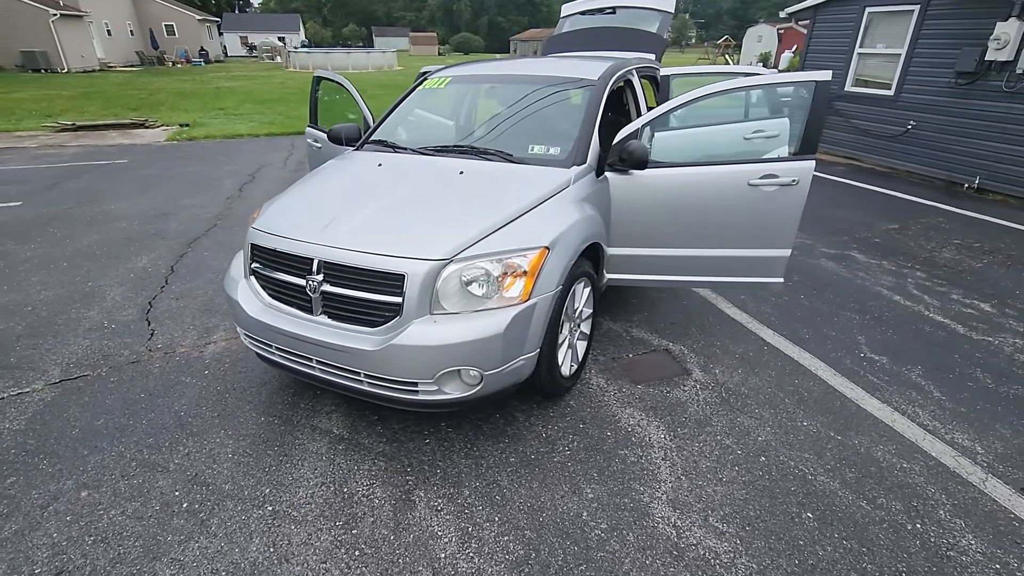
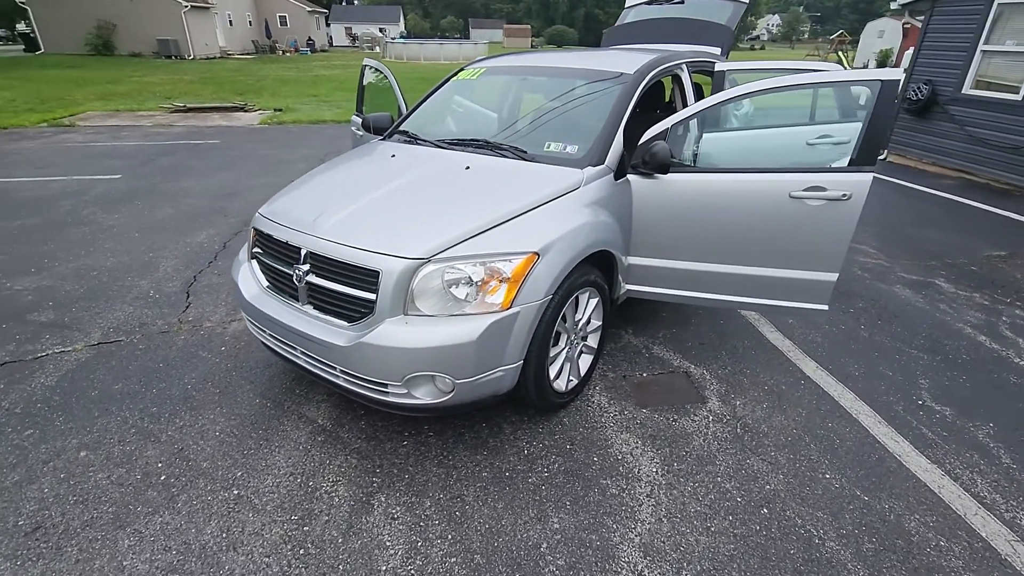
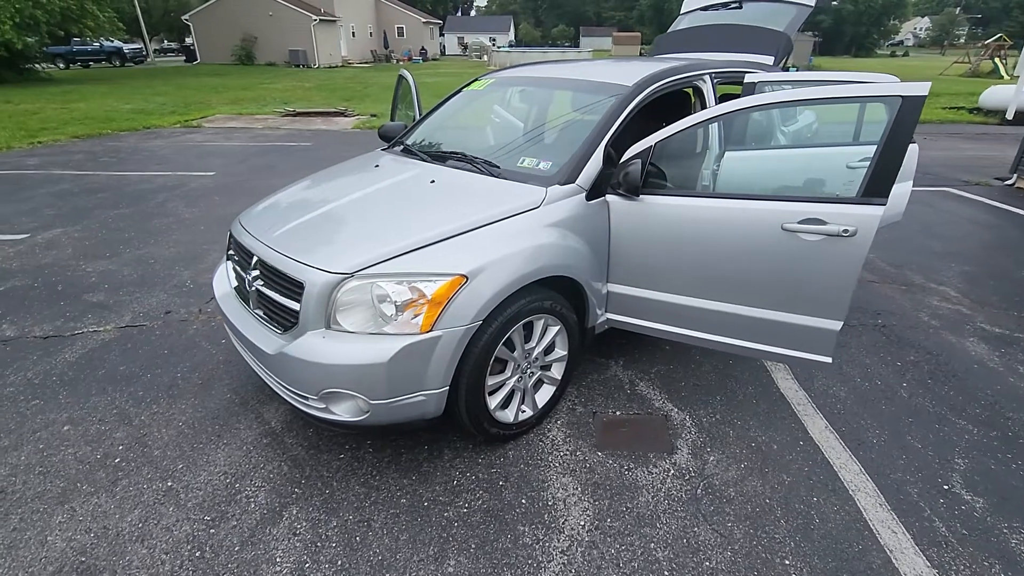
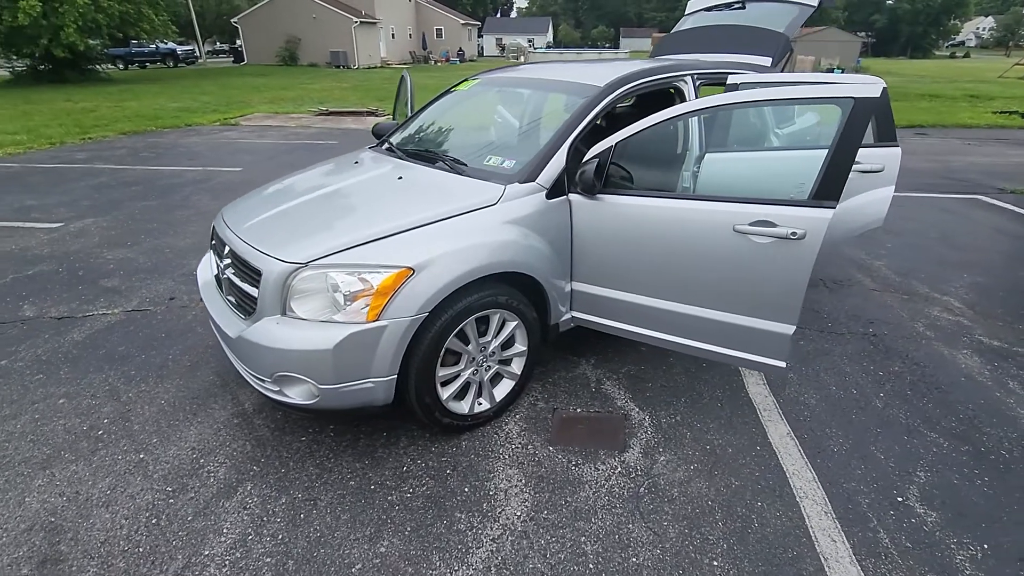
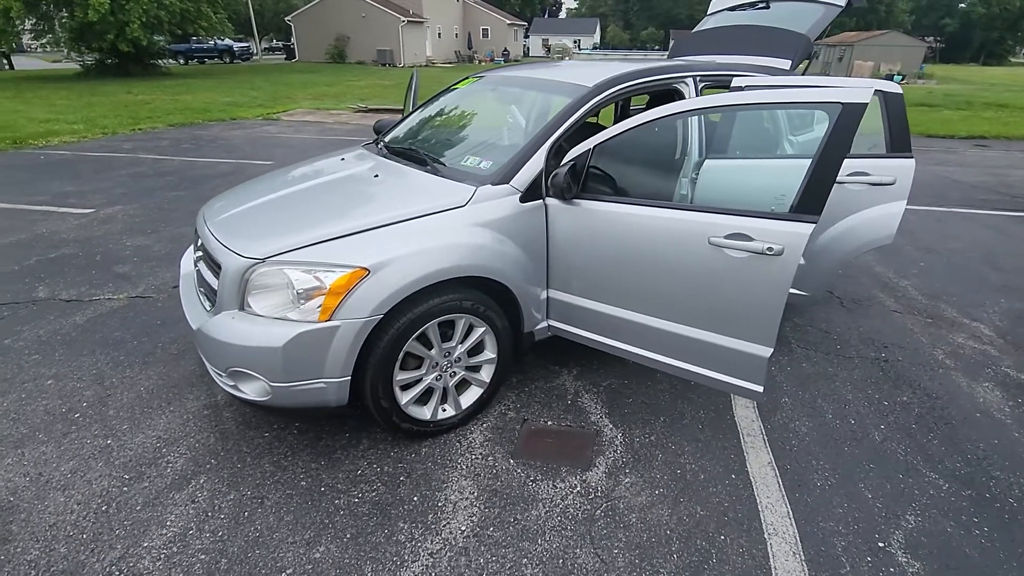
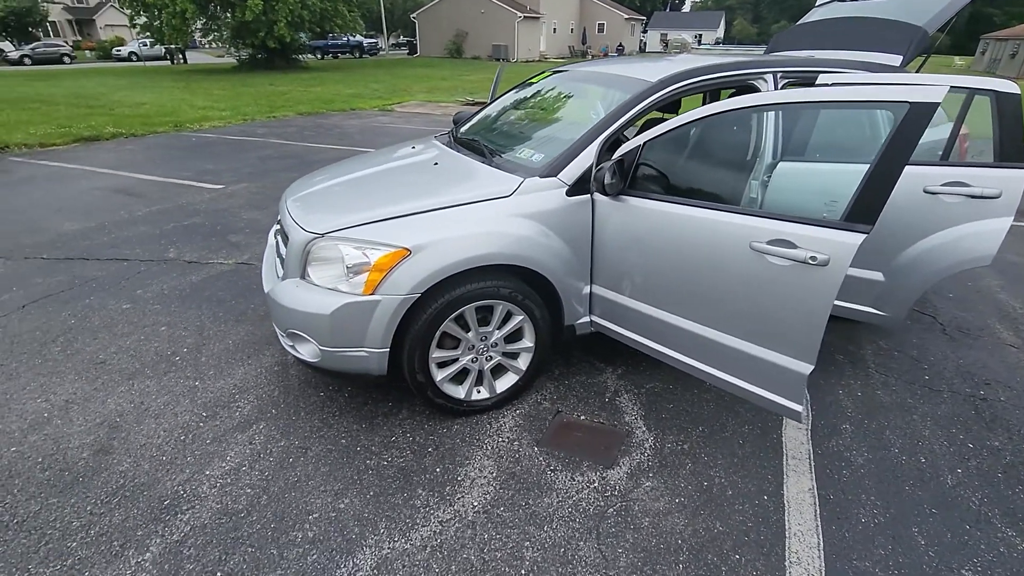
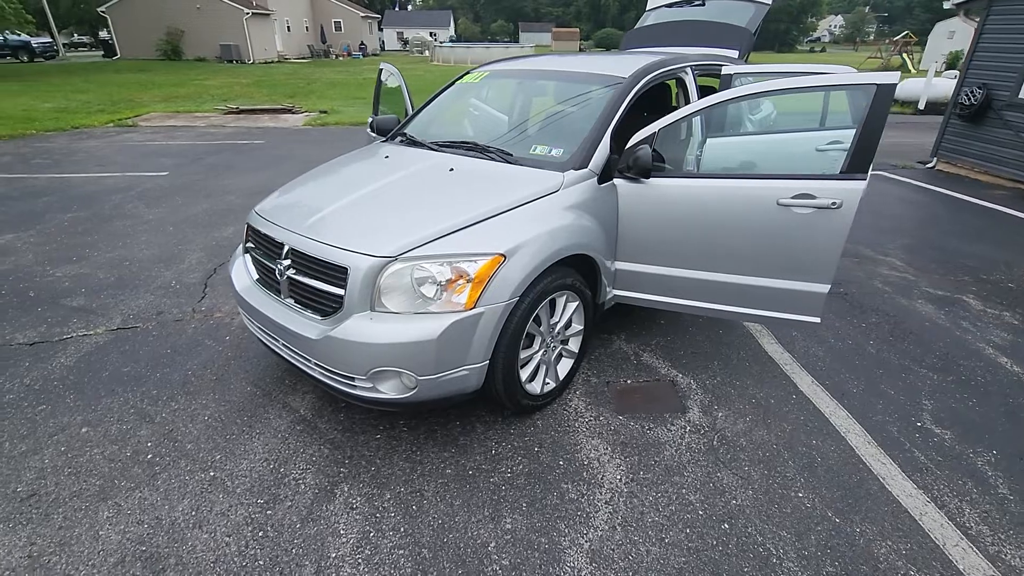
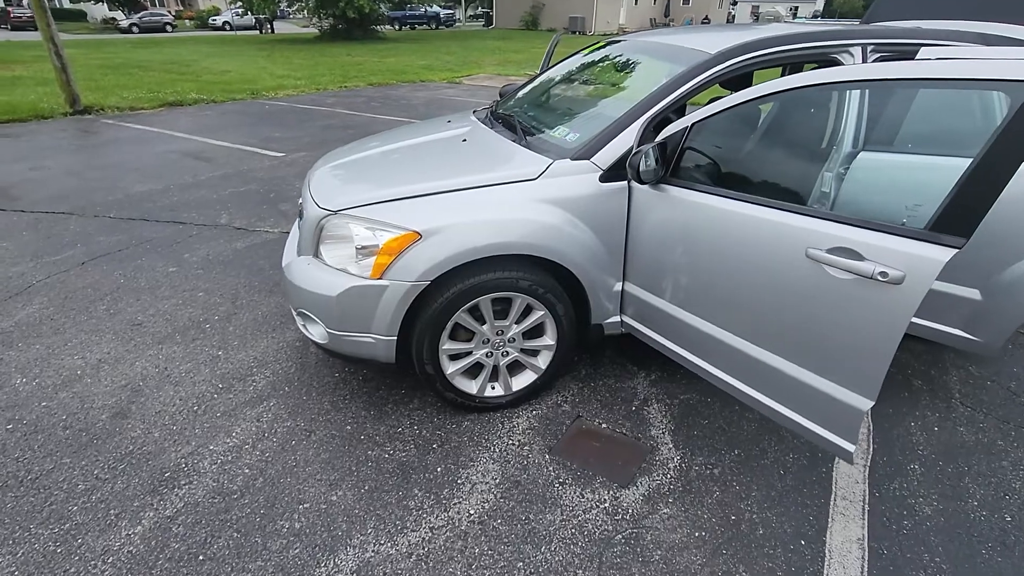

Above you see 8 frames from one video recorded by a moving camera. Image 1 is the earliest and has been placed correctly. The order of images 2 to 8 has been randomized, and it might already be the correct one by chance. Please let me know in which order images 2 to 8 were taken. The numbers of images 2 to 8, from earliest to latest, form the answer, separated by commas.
2, 7, 3, 4, 5, 6, 8
